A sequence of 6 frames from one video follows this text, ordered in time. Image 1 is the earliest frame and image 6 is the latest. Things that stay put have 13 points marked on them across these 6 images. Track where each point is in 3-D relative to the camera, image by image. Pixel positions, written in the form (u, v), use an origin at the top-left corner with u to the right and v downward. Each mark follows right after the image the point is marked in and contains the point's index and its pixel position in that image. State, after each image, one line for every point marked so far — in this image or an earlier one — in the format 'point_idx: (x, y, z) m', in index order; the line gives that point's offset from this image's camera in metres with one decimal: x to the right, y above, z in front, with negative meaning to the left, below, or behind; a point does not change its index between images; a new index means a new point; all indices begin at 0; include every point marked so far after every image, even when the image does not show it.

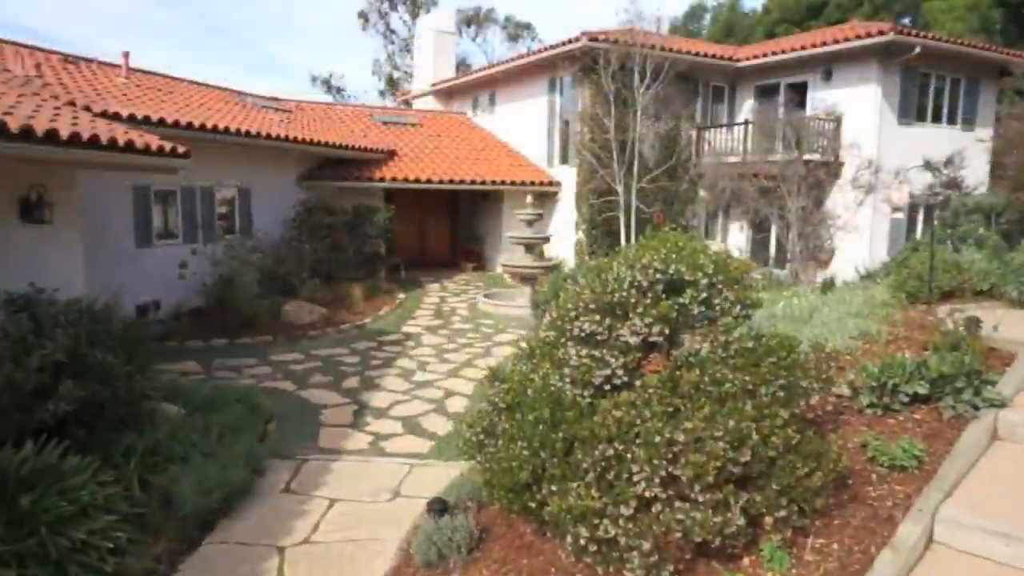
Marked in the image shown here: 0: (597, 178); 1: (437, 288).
0: (+1.8, +2.3, +14.6) m
1: (-1.5, 0.0, +14.1) m
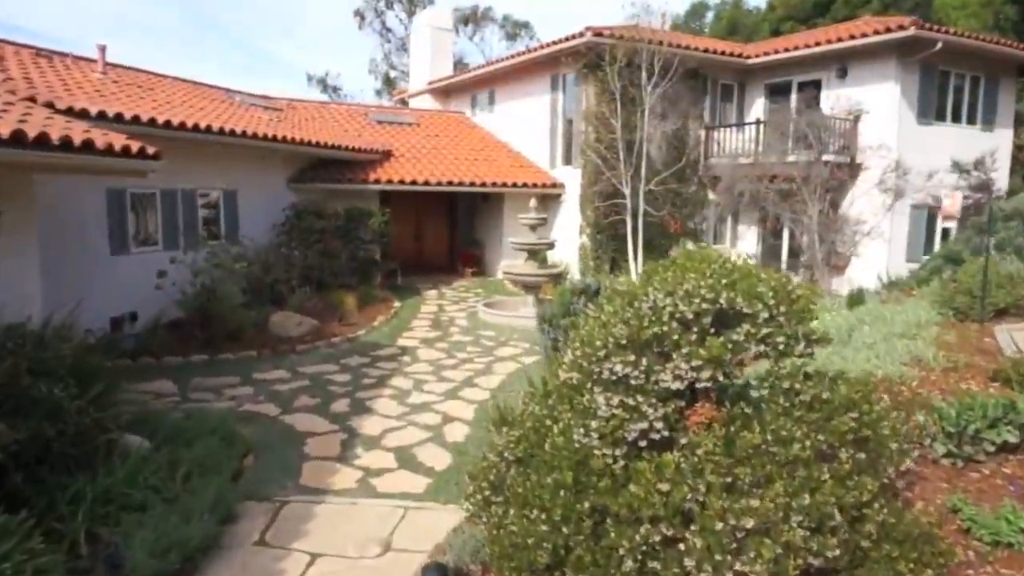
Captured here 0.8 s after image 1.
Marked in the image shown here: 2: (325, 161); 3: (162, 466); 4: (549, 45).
0: (+1.8, +2.2, +14.0) m
1: (-1.5, -0.1, +13.4) m
2: (-3.8, +2.6, +13.9) m
3: (-2.5, -1.3, +4.9) m
4: (+0.8, +4.9, +14.0) m
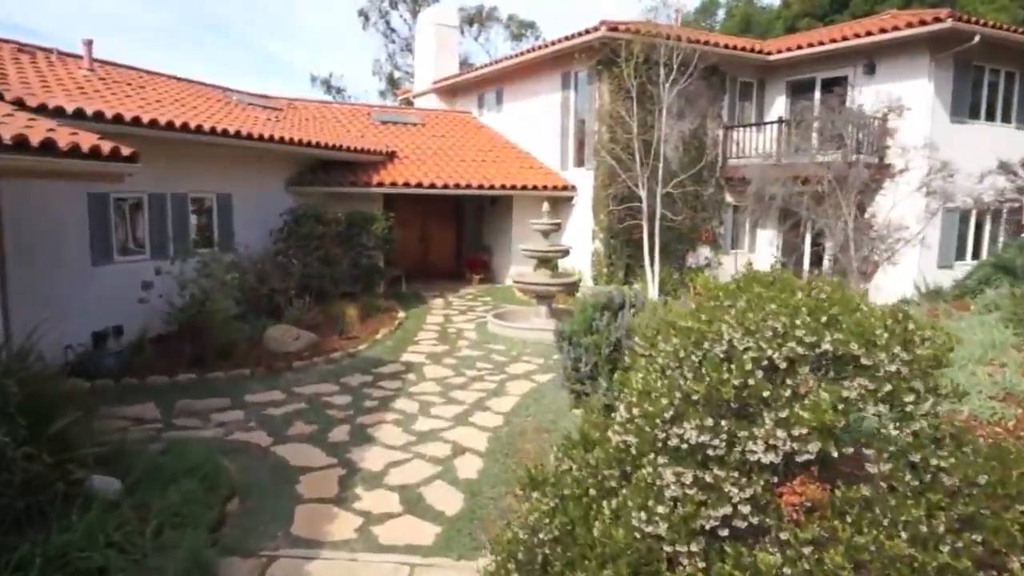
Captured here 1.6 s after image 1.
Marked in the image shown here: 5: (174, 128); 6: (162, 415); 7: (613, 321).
0: (+2.0, +2.0, +13.3) m
1: (-1.3, -0.3, +12.7) m
2: (-3.6, +2.4, +13.3) m
3: (-2.3, -1.4, +4.2) m
4: (+1.0, +4.8, +13.3) m
5: (-4.1, +2.0, +8.5) m
6: (-3.4, -1.2, +6.7) m
7: (+1.0, -0.3, +6.7) m
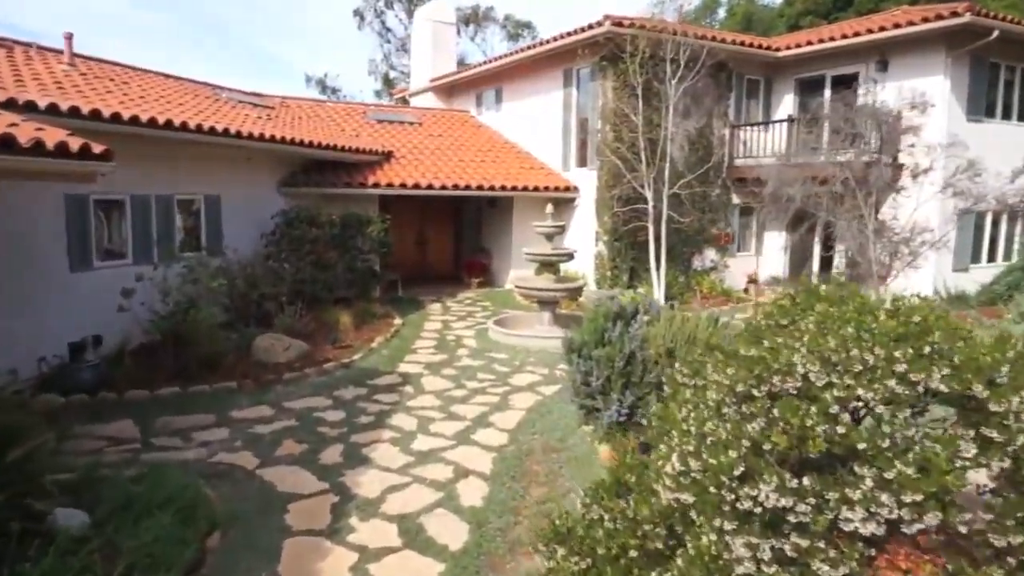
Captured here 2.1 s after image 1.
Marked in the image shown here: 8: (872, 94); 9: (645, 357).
0: (+2.1, +2.0, +12.8) m
1: (-1.3, -0.4, +12.3) m
2: (-3.6, +2.3, +12.8) m
3: (-2.3, -1.5, +3.7) m
4: (+1.0, +4.7, +12.9) m
5: (-4.1, +1.9, +8.0) m
6: (-3.3, -1.3, +6.2) m
7: (+1.0, -0.4, +6.2) m
8: (+6.5, +3.5, +12.4) m
9: (+1.1, -0.6, +6.0) m
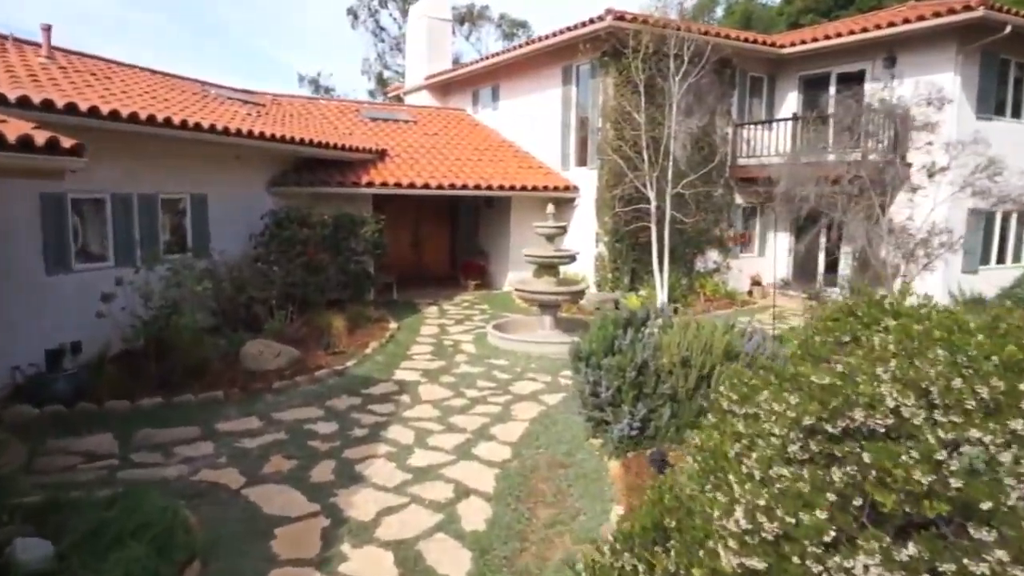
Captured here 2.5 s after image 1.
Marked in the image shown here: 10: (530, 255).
0: (+2.0, +1.9, +12.5) m
1: (-1.3, -0.4, +11.9) m
2: (-3.6, +2.3, +12.4) m
3: (-2.2, -1.5, +3.3) m
4: (+0.9, +4.7, +12.5) m
5: (-4.1, +1.8, +7.6) m
6: (-3.3, -1.4, +5.8) m
7: (+1.1, -0.4, +5.8) m
8: (+6.5, +3.5, +12.1) m
9: (+1.2, -0.6, +5.6) m
10: (+0.3, +0.5, +10.0) m
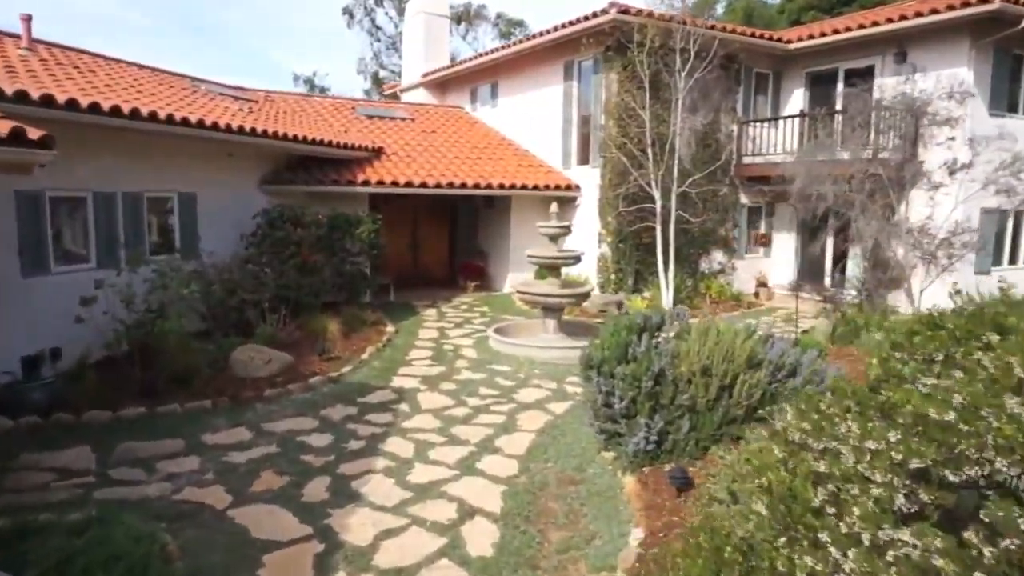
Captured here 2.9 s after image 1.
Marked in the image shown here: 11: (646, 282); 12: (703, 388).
0: (+2.0, +1.9, +12.1) m
1: (-1.3, -0.5, +11.5) m
2: (-3.6, +2.2, +12.0) m
3: (-2.1, -1.5, +2.9) m
4: (+0.9, +4.6, +12.2) m
5: (-4.0, +1.8, +7.2) m
6: (-3.3, -1.4, +5.4) m
7: (+1.1, -0.5, +5.5) m
8: (+6.5, +3.4, +11.8) m
9: (+1.2, -0.7, +5.2) m
10: (+0.3, +0.4, +9.6) m
11: (+2.5, +0.1, +12.7) m
12: (+1.4, -0.7, +5.1) m
